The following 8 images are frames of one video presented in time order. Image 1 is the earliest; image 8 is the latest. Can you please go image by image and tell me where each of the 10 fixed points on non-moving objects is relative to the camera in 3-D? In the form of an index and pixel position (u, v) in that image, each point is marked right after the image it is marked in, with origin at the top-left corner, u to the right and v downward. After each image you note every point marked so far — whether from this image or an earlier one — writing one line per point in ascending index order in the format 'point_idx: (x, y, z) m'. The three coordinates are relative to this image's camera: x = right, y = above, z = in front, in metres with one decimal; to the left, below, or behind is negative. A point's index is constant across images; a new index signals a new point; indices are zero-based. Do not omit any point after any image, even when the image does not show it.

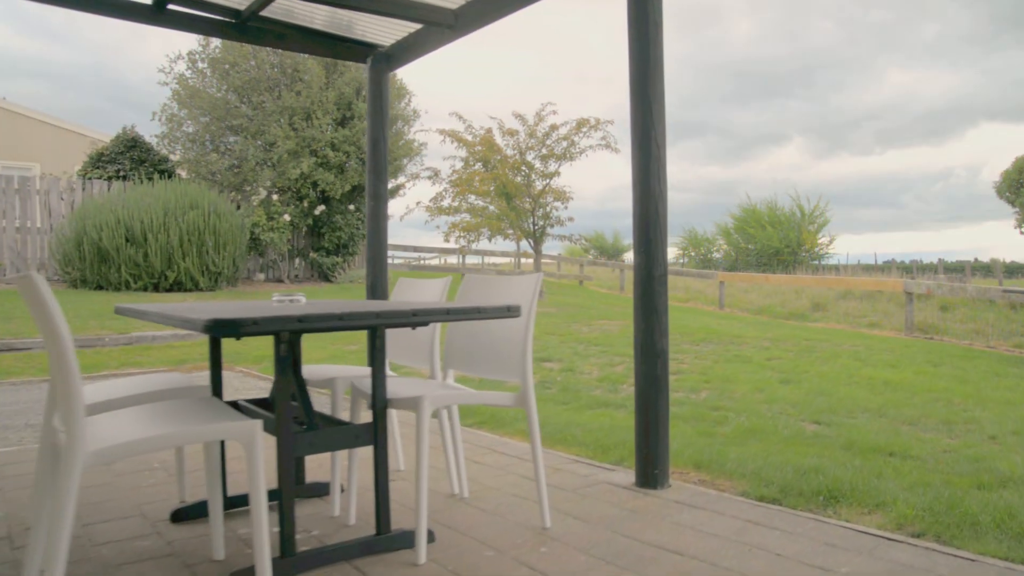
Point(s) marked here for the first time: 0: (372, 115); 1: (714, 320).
0: (-1.5, +1.9, +5.7) m
1: (+4.7, -0.7, +12.2) m
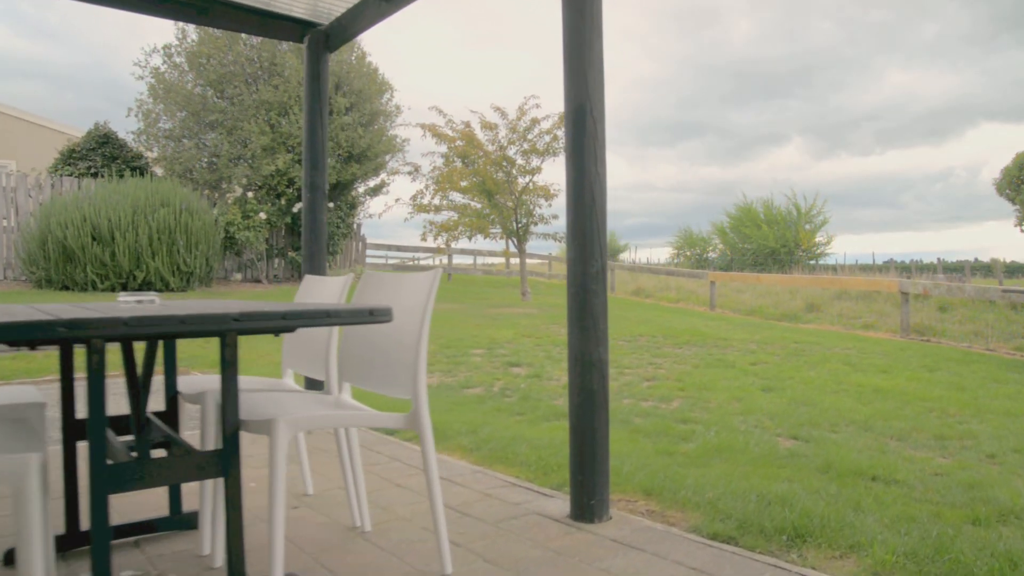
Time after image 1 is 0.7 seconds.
0: (-2.0, +1.9, +5.2) m
1: (+4.3, -0.7, +11.7) m
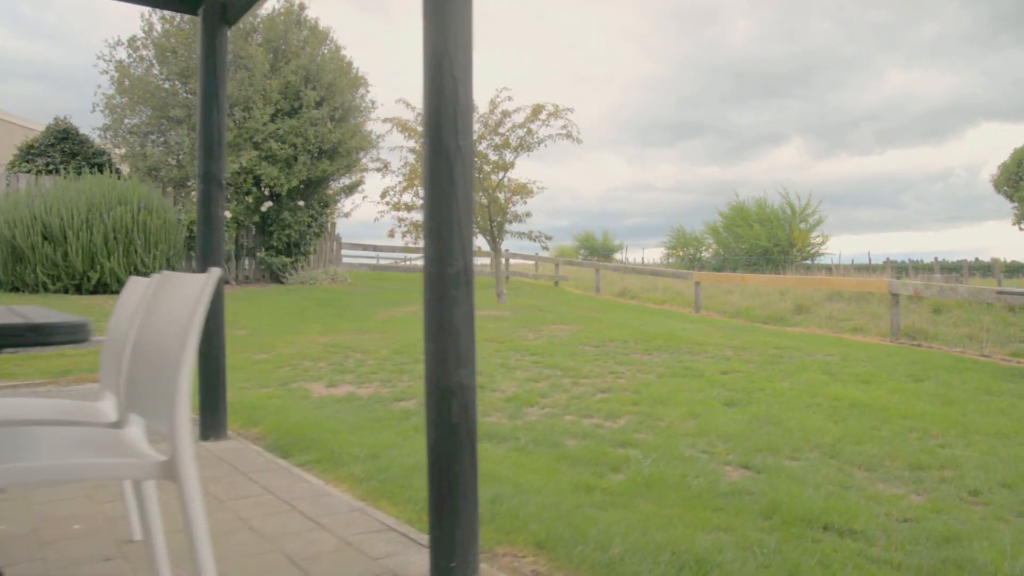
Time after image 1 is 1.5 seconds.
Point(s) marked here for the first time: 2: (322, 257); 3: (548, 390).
0: (-2.7, +1.8, +4.6) m
1: (+3.6, -0.8, +11.1) m
2: (-6.0, +1.0, +16.7) m
3: (+0.4, -1.2, +6.0) m
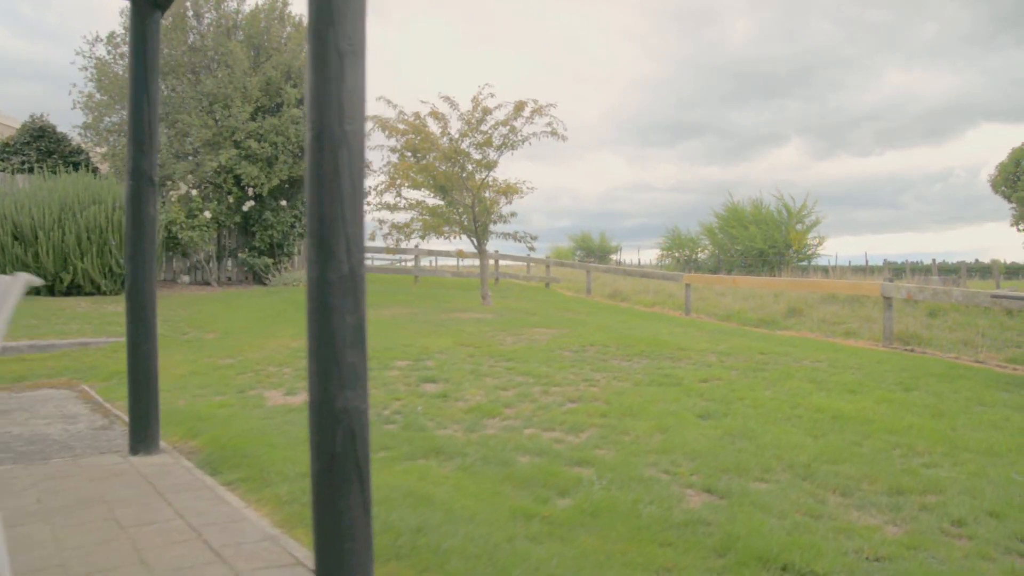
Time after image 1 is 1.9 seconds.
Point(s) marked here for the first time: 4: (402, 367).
0: (-3.0, +1.8, +4.3) m
1: (+3.2, -0.8, +10.8) m
2: (-6.4, +0.9, +16.4) m
3: (0.0, -1.2, +5.7) m
4: (-1.5, -1.1, +7.4) m
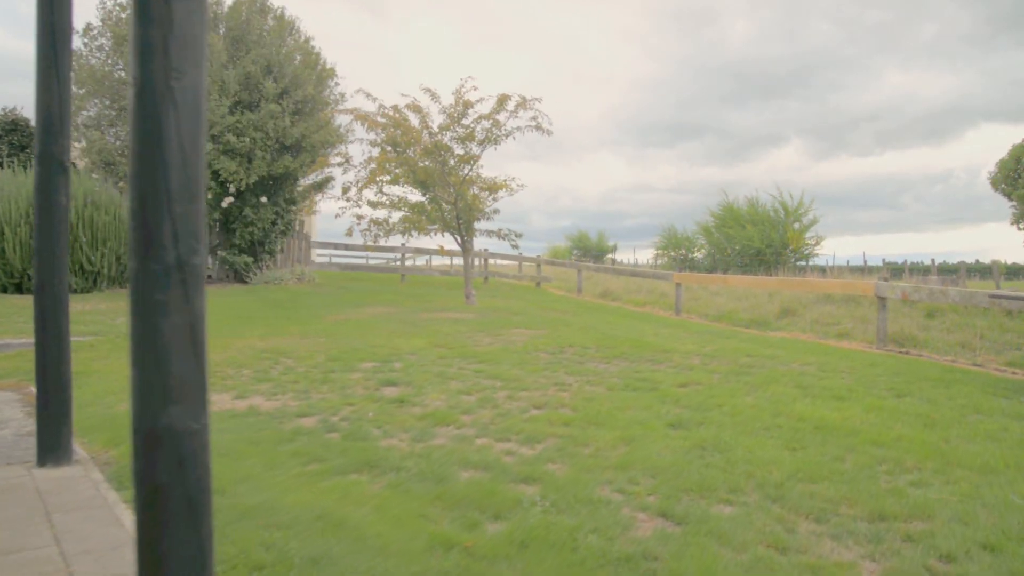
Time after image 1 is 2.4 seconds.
0: (-3.4, +1.9, +3.9) m
1: (+2.8, -0.8, +10.4) m
2: (-6.8, +1.0, +16.0) m
3: (-0.4, -1.2, +5.3) m
4: (-1.9, -1.1, +7.0) m
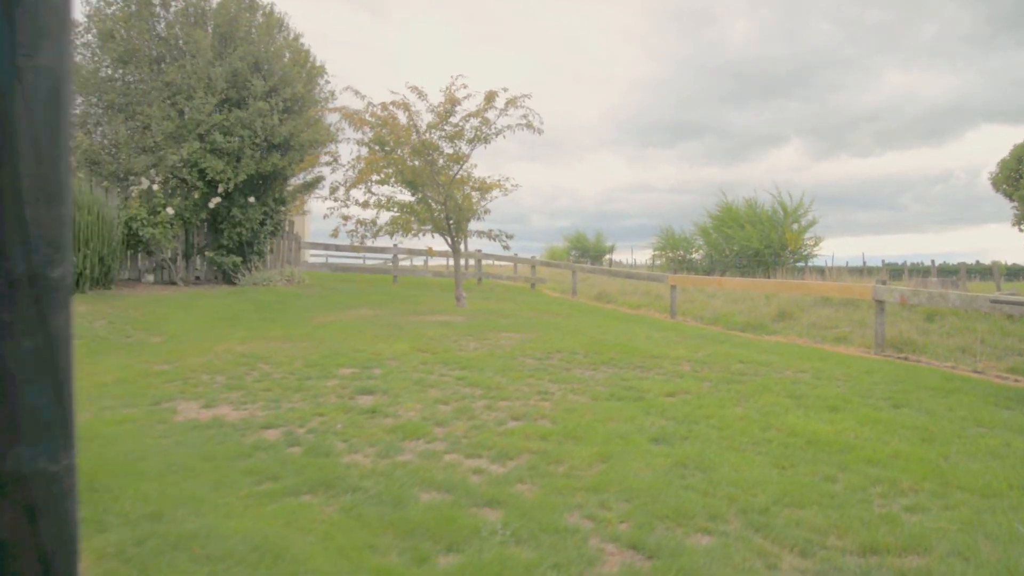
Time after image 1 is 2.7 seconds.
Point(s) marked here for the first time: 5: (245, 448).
0: (-3.6, +1.8, +3.6) m
1: (+2.6, -0.8, +10.1) m
2: (-7.0, +0.9, +15.8) m
3: (-0.6, -1.2, +5.0) m
4: (-2.1, -1.1, +6.7) m
5: (-2.1, -1.3, +4.2) m
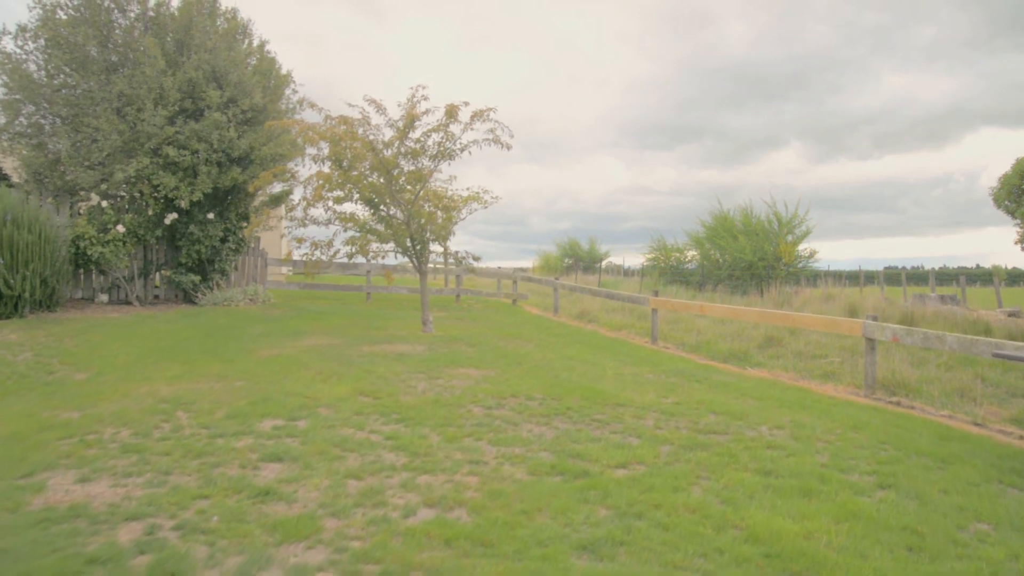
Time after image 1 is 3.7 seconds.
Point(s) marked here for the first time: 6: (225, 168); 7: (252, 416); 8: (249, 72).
0: (-4.3, +1.3, +2.9) m
1: (+2.0, -1.4, +9.3) m
2: (-7.6, +0.4, +15.0) m
3: (-1.3, -1.7, +4.3) m
4: (-2.8, -1.6, +6.0) m
5: (-2.8, -1.8, +3.4) m
6: (-7.1, +3.0, +13.1) m
7: (-3.2, -1.6, +6.6) m
8: (-6.6, +5.5, +13.4) m
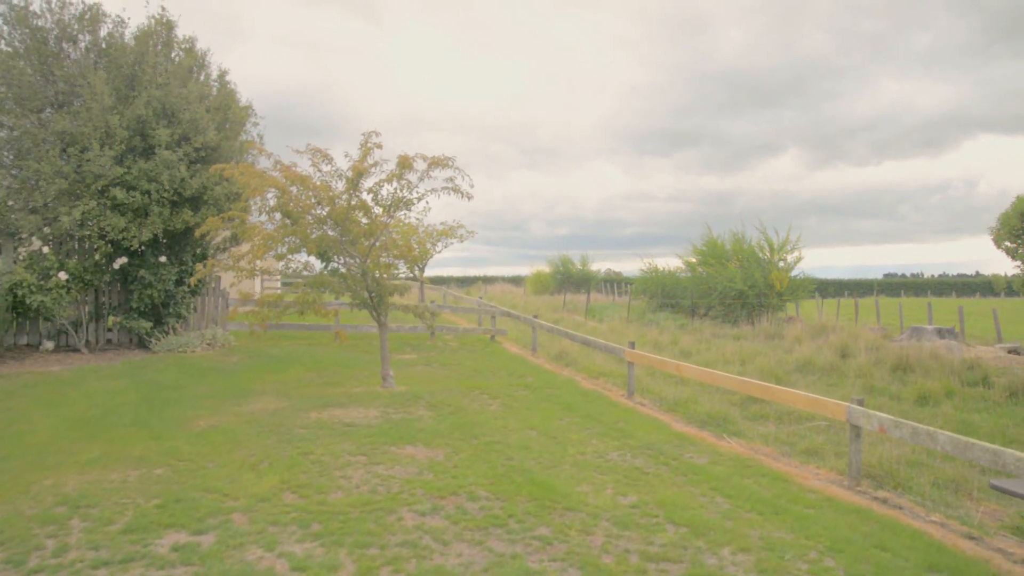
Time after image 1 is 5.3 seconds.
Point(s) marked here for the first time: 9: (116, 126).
0: (-5.0, +0.3, +2.2) m
1: (+1.2, -2.4, +8.6) m
2: (-8.3, -0.7, +14.3) m
3: (-2.0, -2.7, +3.5) m
4: (-3.5, -2.7, +5.2) m
5: (-3.5, -2.8, +2.7) m
6: (-7.8, +1.9, +12.4) m
7: (-3.9, -2.6, +5.8) m
8: (-7.4, +4.4, +12.7) m
9: (-8.7, +3.6, +11.6) m
